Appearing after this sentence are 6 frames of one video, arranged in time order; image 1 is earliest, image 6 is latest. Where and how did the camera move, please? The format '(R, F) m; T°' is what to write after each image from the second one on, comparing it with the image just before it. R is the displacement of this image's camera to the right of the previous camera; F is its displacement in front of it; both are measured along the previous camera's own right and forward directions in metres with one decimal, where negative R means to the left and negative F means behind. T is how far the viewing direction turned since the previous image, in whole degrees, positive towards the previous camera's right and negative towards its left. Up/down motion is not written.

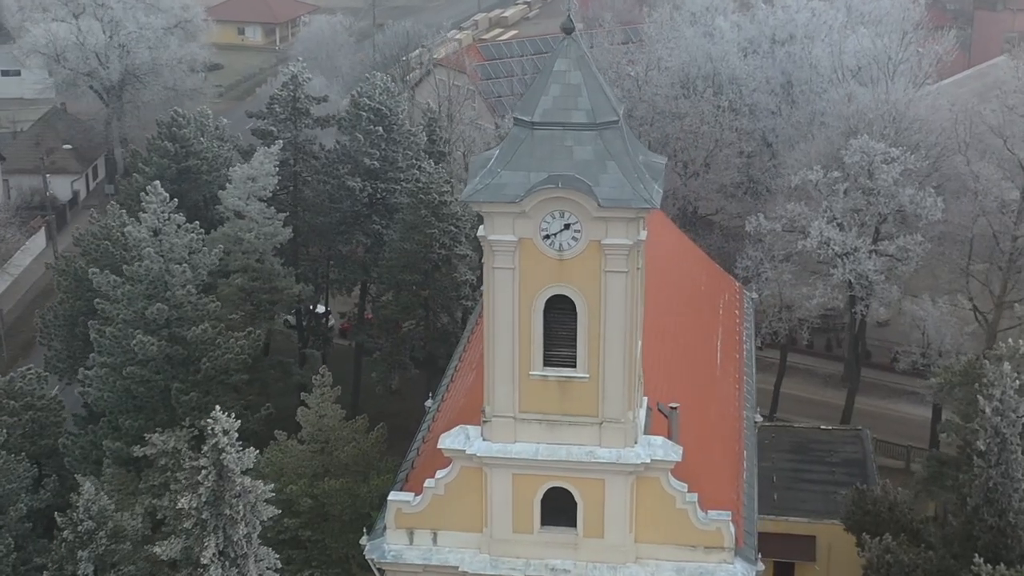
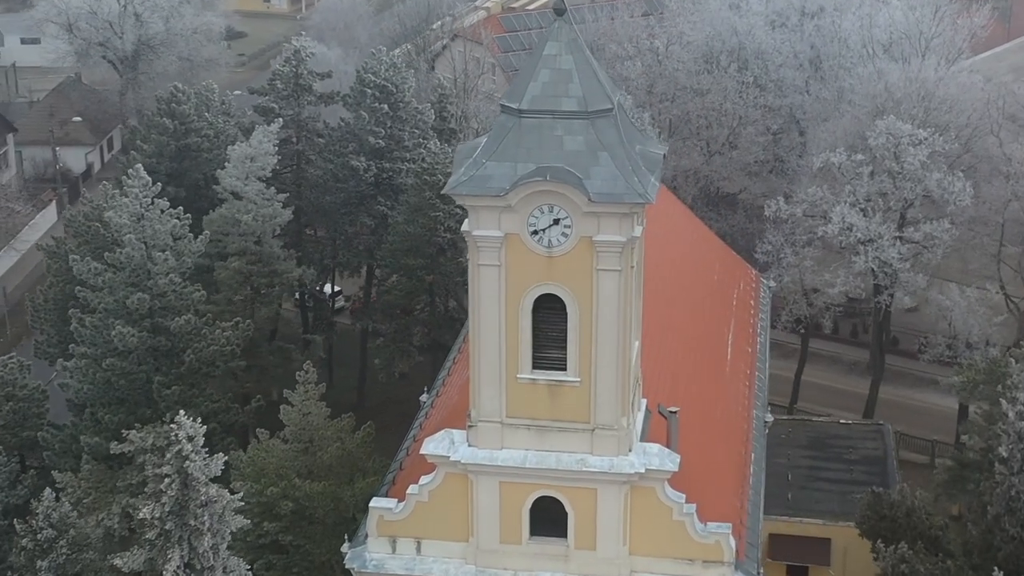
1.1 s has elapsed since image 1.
(+0.8, +1.3) m; -2°
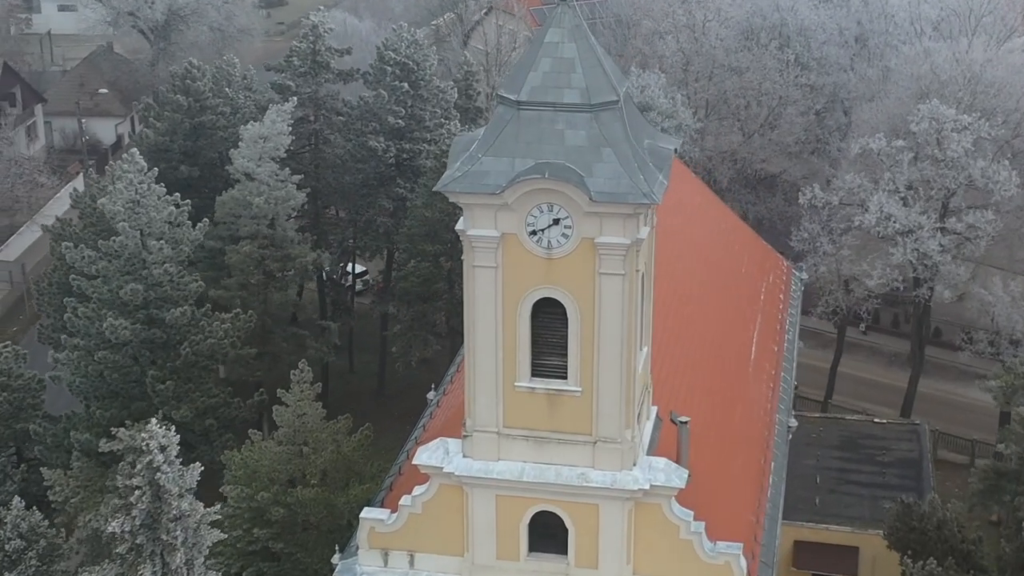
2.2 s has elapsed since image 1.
(+0.8, +1.3) m; -2°
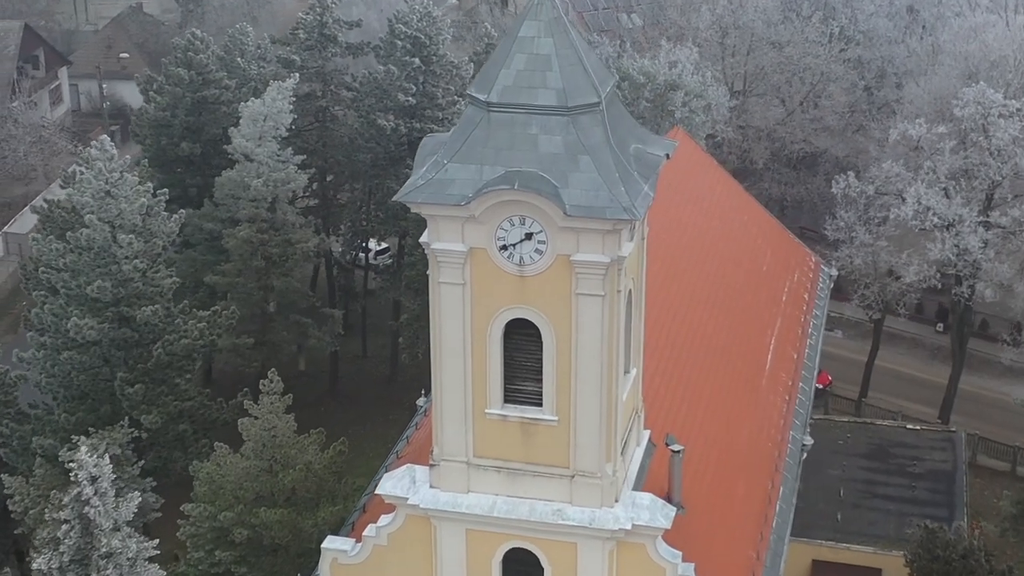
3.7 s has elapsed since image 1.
(+1.2, +1.8) m; -3°
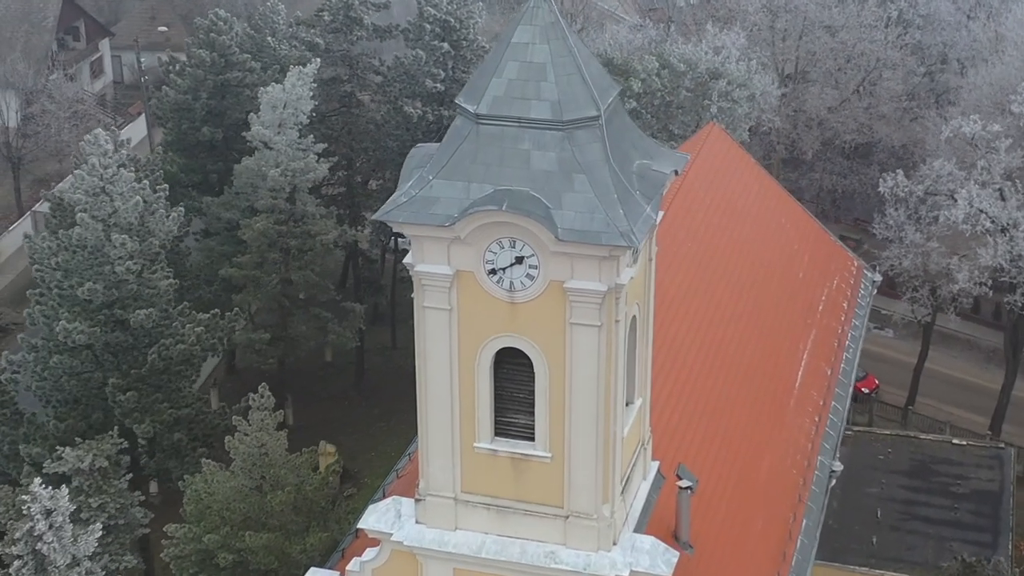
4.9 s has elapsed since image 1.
(+0.9, +1.4) m; -3°
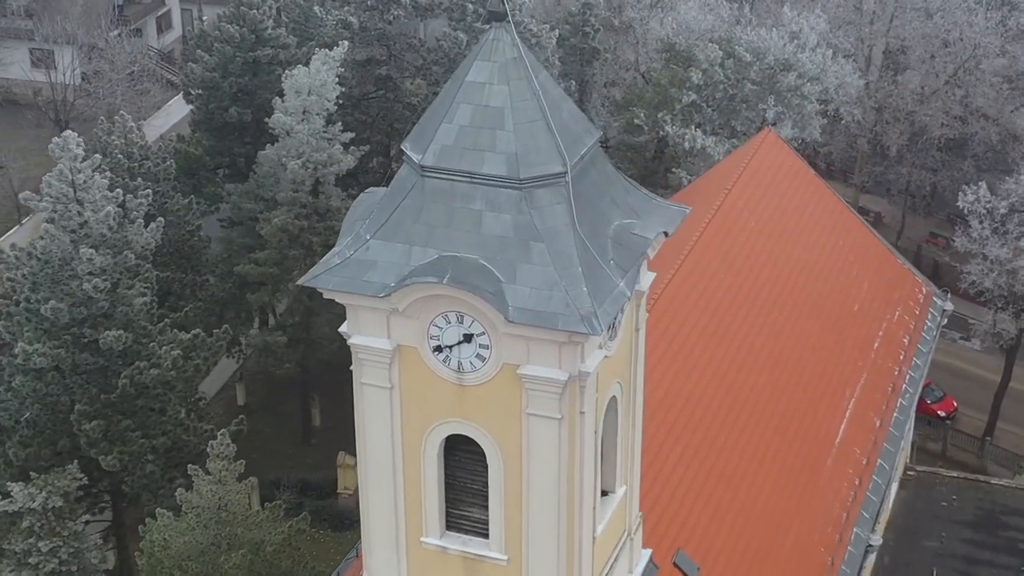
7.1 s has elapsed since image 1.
(+1.6, +2.5) m; -5°
